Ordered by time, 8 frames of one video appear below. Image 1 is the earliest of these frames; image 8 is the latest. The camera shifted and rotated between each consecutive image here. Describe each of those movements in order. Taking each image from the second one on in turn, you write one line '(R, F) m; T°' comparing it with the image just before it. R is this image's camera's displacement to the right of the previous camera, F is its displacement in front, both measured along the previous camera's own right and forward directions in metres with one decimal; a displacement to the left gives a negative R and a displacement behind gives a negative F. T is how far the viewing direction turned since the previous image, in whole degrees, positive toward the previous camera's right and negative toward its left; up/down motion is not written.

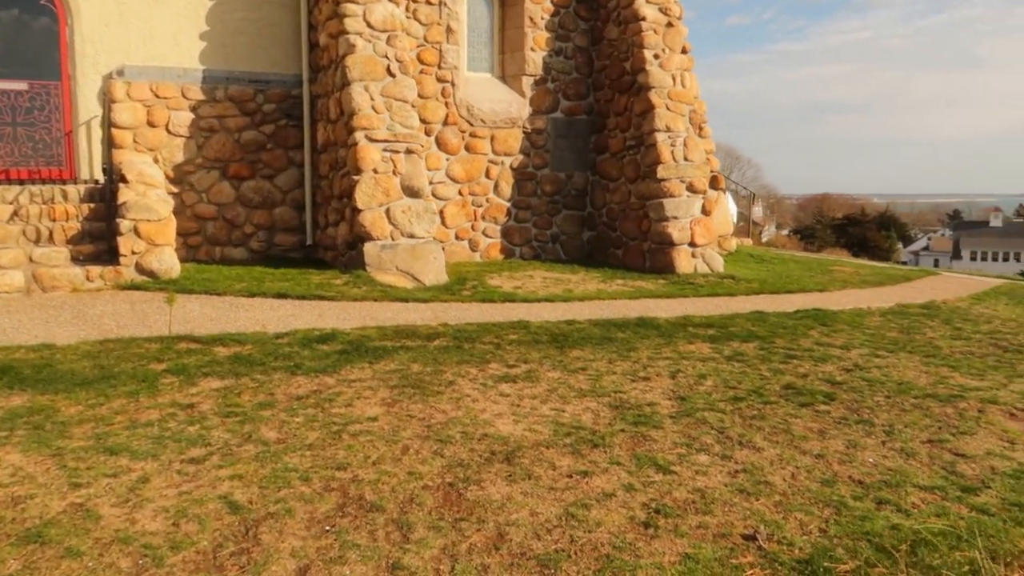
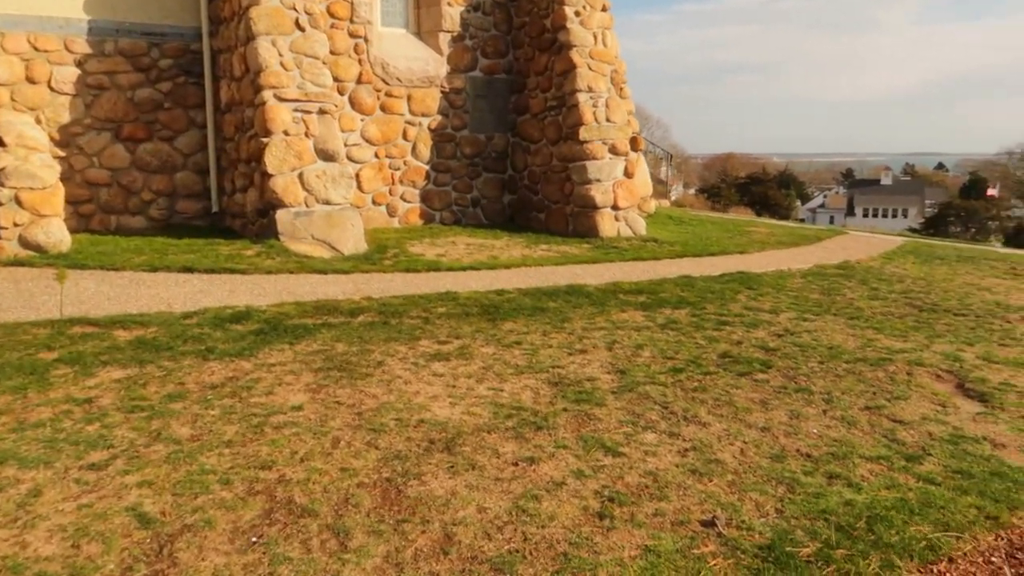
(-0.1, +0.3) m; +6°
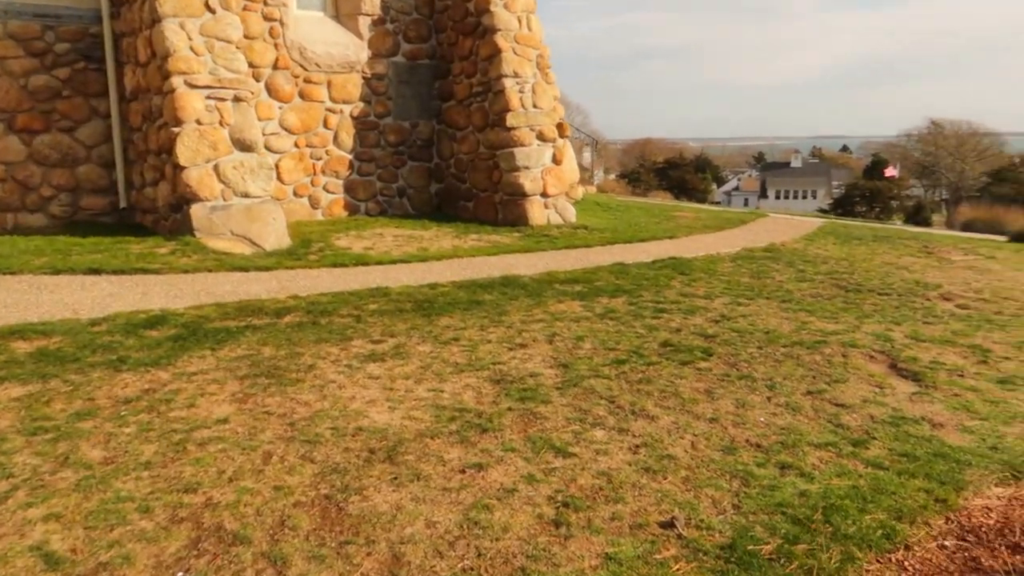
(-0.1, +0.2) m; +6°
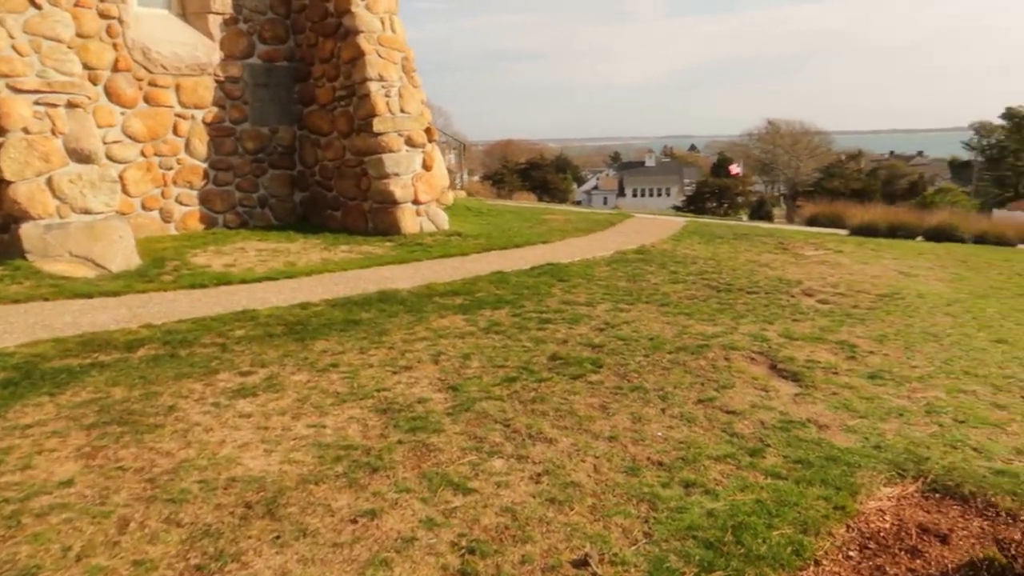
(-0.1, +0.2) m; +10°
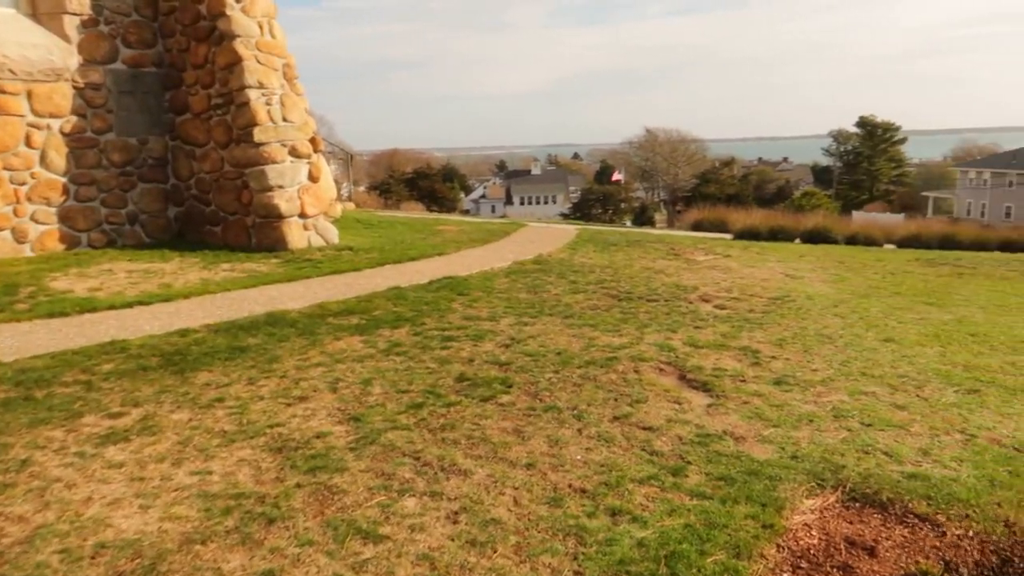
(-0.1, +0.3) m; +8°
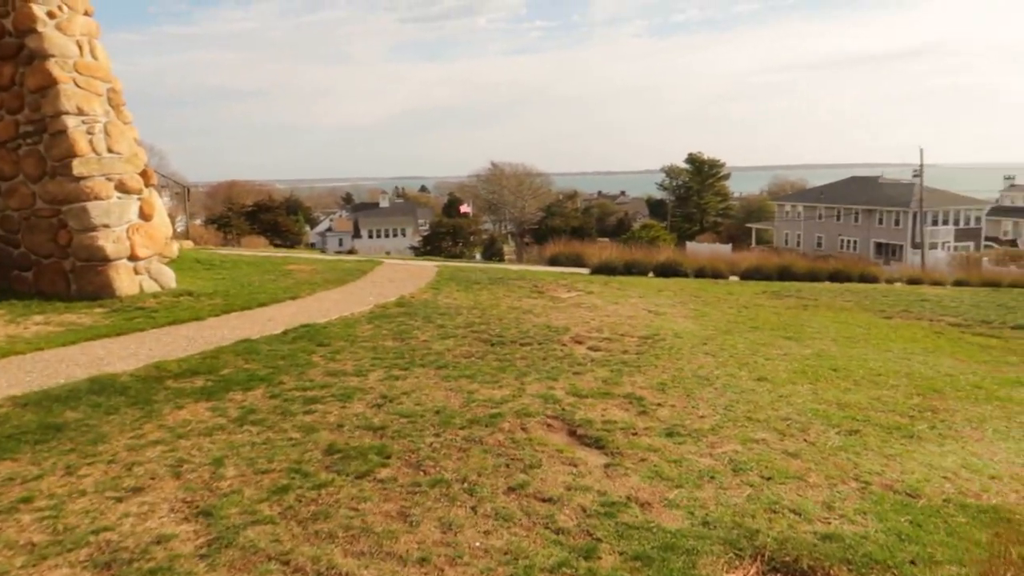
(-0.1, +0.4) m; +11°
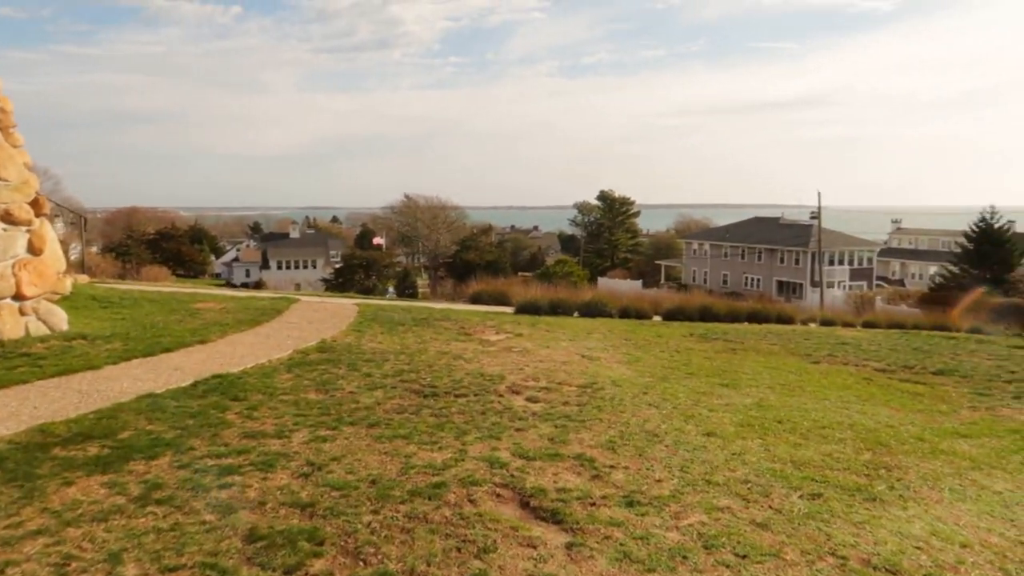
(-0.2, +0.4) m; +7°
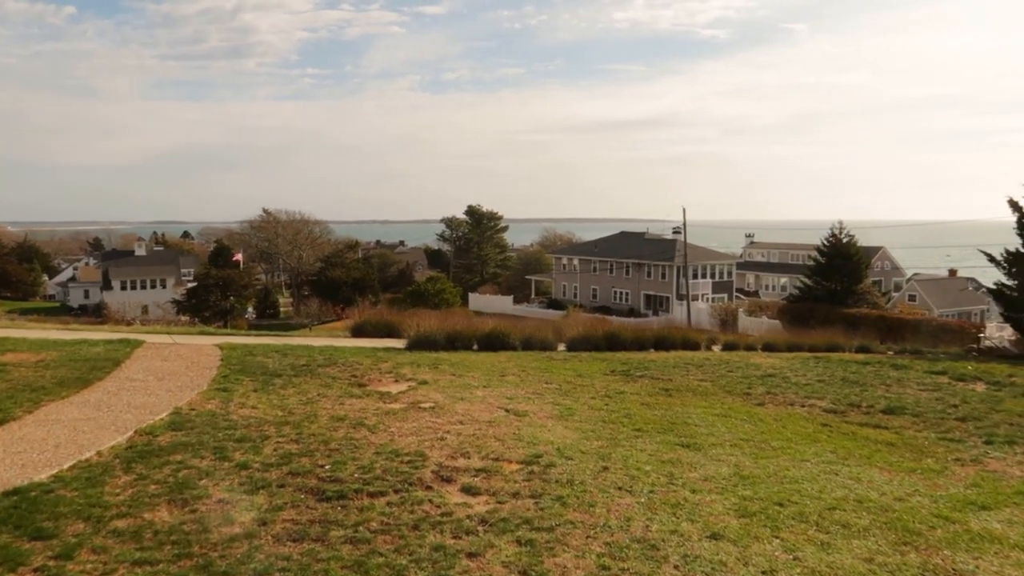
(-0.4, +1.6) m; +10°
